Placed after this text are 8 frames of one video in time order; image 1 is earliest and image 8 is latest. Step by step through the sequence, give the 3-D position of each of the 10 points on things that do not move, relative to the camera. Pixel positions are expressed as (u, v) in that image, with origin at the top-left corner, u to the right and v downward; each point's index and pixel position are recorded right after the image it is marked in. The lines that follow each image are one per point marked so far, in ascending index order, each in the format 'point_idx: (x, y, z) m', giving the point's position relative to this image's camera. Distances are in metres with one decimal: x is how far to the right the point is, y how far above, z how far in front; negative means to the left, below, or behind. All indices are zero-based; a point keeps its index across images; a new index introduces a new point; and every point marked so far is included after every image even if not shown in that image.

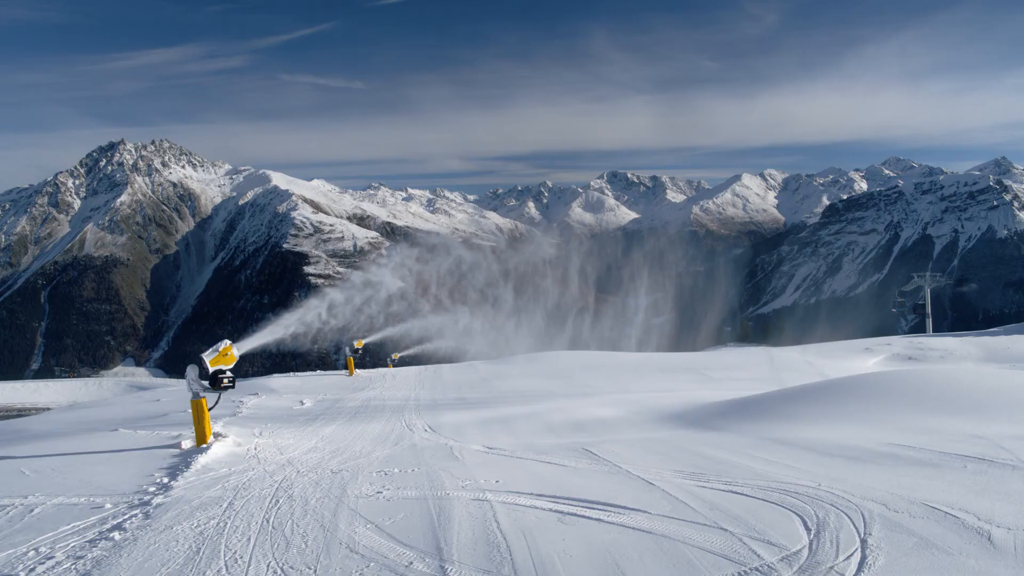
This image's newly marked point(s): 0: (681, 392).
0: (+3.5, -2.2, +13.5) m
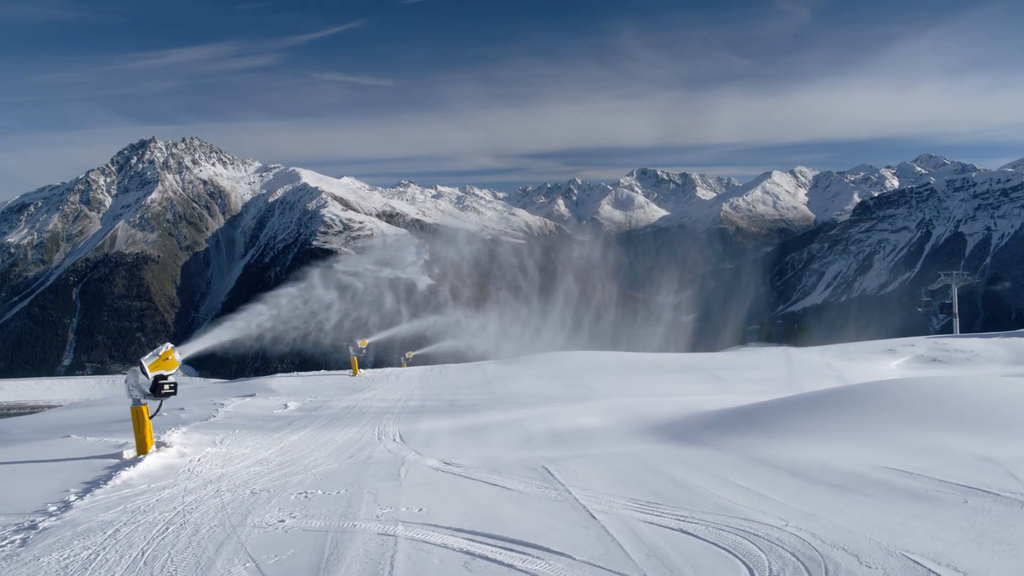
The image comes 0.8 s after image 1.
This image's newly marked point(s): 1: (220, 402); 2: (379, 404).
0: (+3.4, -2.2, +12.9) m
1: (-5.2, -2.1, +11.8) m
2: (-2.2, -2.0, +11.2) m
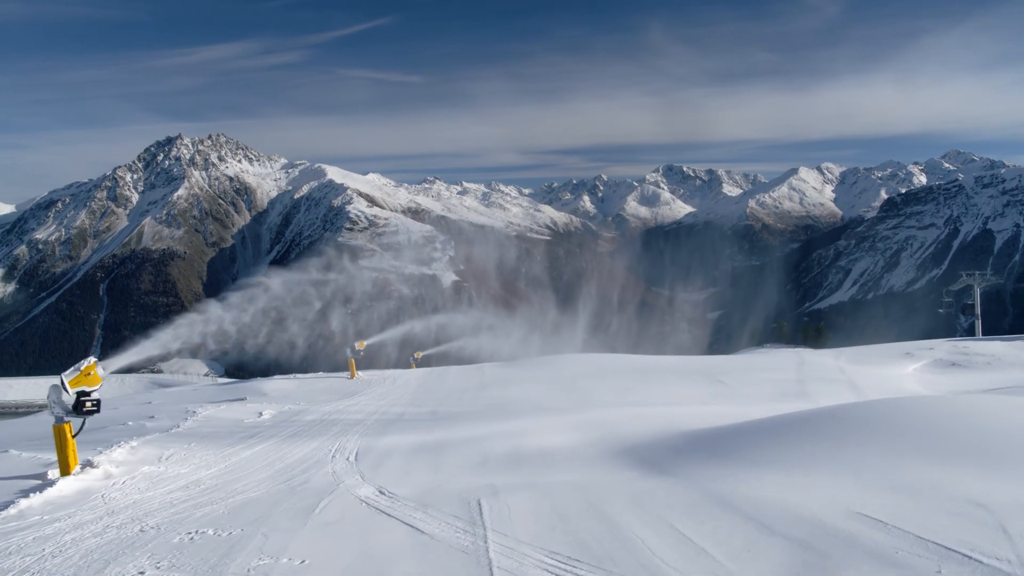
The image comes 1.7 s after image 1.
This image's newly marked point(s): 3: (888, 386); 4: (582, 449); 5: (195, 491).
0: (+3.2, -2.3, +12.3) m
1: (-5.5, -2.1, +11.4) m
2: (-2.5, -2.0, +10.8) m
3: (+9.6, -2.5, +17.1) m
4: (+0.7, -1.6, +6.5) m
5: (-2.5, -1.6, +5.3) m
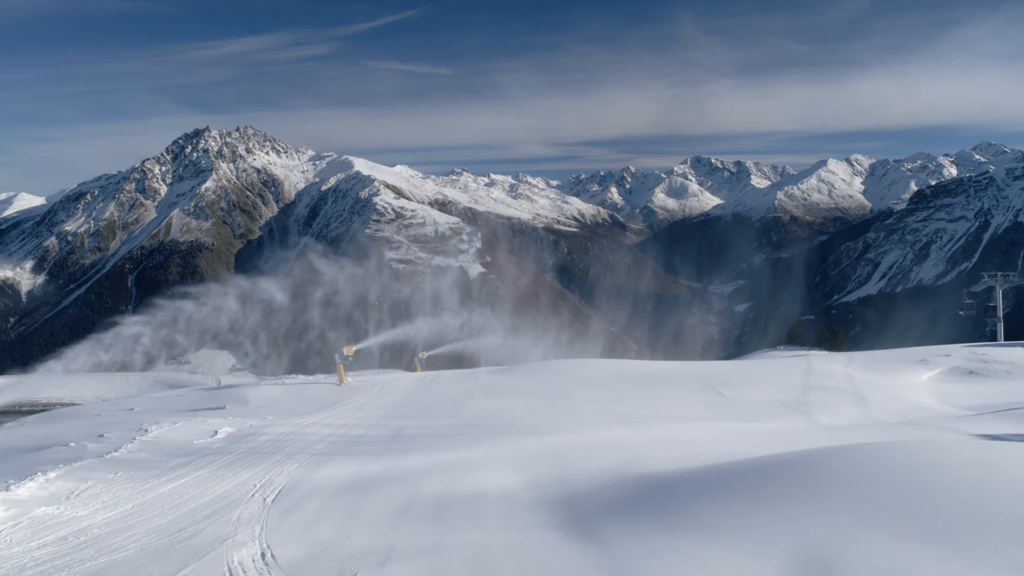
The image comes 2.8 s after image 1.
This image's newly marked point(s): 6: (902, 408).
0: (+2.7, -2.4, +11.6) m
1: (-6.0, -2.3, +11.0) m
2: (-3.0, -2.2, +10.2) m
3: (+9.3, -2.7, +16.2) m
4: (0.0, -1.8, +5.8) m
5: (-3.2, -1.9, +4.8) m
6: (+8.7, -2.7, +14.8) m
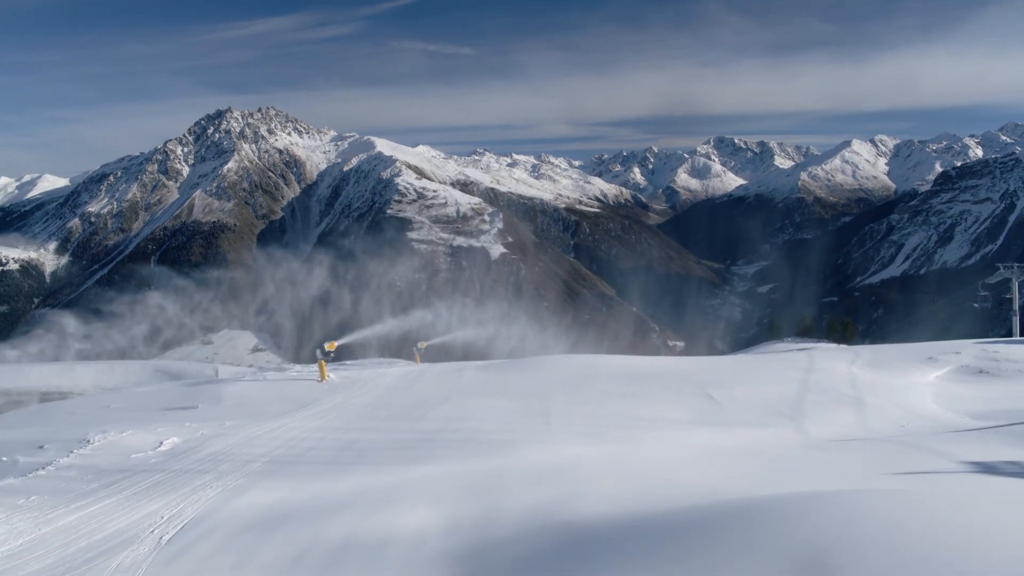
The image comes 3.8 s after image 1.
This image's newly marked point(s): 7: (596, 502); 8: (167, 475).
0: (+2.2, -2.5, +11.0) m
1: (-6.5, -2.3, +10.6) m
2: (-3.6, -2.3, +9.7) m
3: (+8.9, -2.7, +15.5) m
4: (-0.7, -2.0, +5.3) m
5: (-3.9, -2.1, +4.3) m
6: (+8.3, -2.7, +14.0) m
7: (+0.8, -2.0, +6.2) m
8: (-4.3, -2.3, +8.2) m
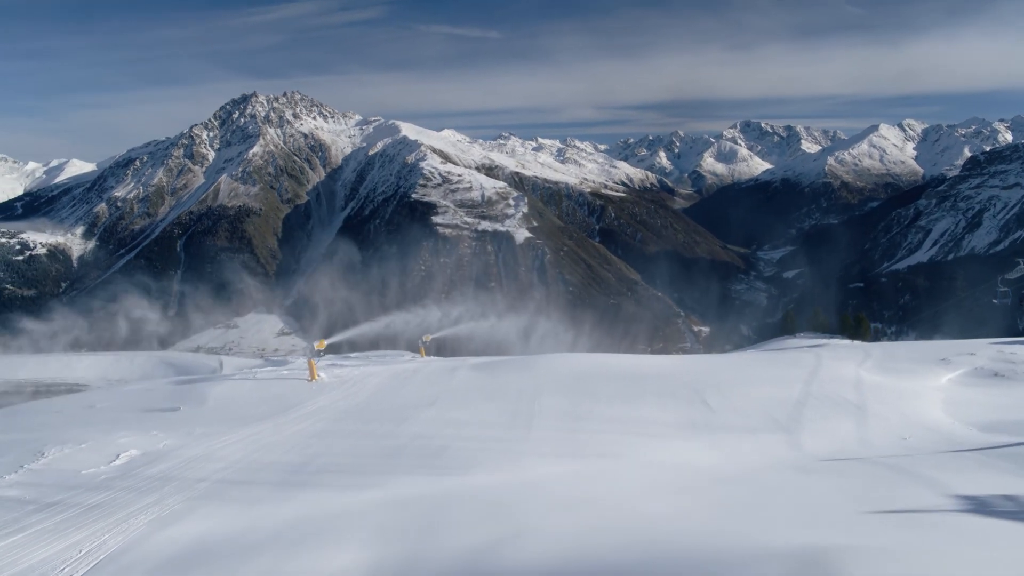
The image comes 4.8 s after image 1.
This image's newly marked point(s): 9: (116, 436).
0: (+1.8, -2.6, +10.4) m
1: (-6.9, -2.4, +10.3) m
2: (-4.0, -2.4, +9.4) m
3: (+8.6, -2.7, +14.8) m
4: (-1.2, -2.2, +4.8) m
5: (-4.5, -2.3, +3.9) m
6: (+7.9, -2.8, +13.3) m
7: (+0.2, -2.2, +5.8) m
8: (-4.7, -2.4, +7.9) m
9: (-6.6, -2.4, +11.1) m
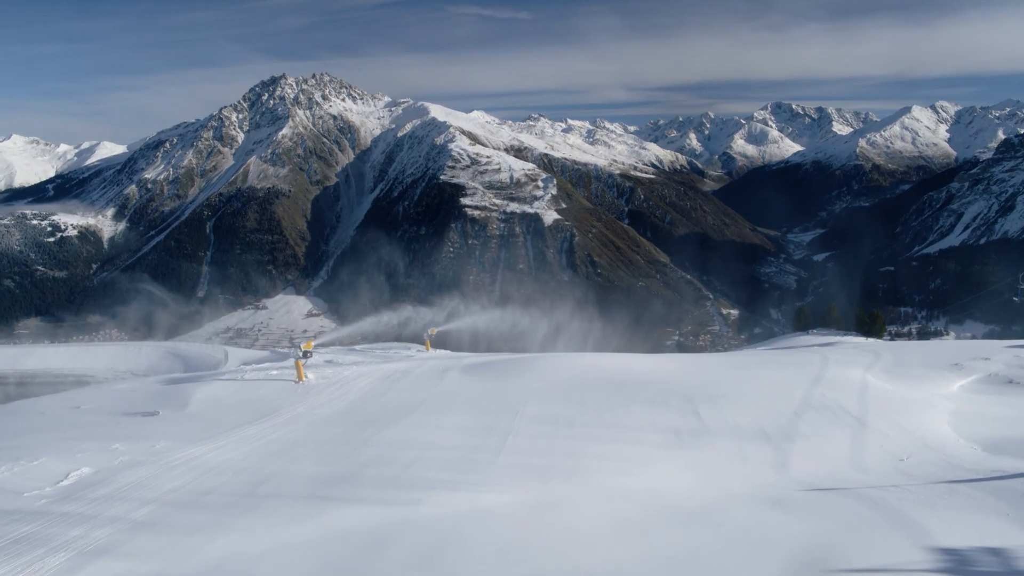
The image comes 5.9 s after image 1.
0: (+1.3, -2.8, +9.9) m
1: (-7.4, -2.6, +10.0) m
2: (-4.6, -2.6, +9.0) m
3: (+8.2, -2.9, +14.1) m
4: (-1.9, -2.5, +4.4) m
5: (-5.2, -2.6, +3.6) m
6: (+7.5, -3.0, +12.6) m
7: (-0.4, -2.5, +5.3) m
8: (-5.3, -2.7, +7.5) m
9: (-7.0, -2.6, +10.8) m
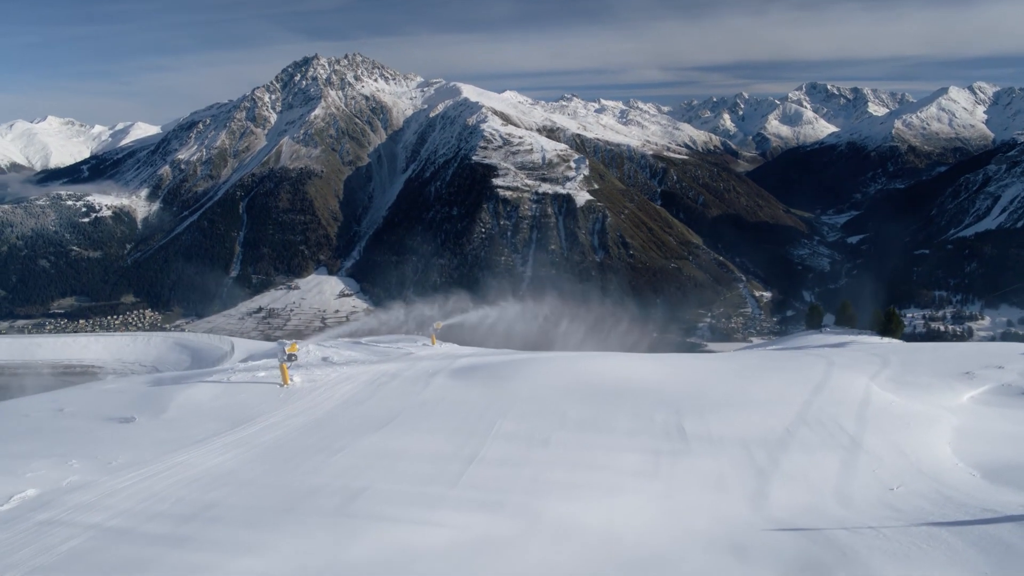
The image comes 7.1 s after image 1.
0: (+0.7, -3.1, +9.5) m
1: (-8.0, -2.8, +9.9) m
2: (-5.2, -2.9, +8.8) m
3: (+7.7, -3.1, +13.3) m
4: (-2.7, -3.0, +4.0) m
5: (-6.0, -3.0, +3.4) m
6: (+7.0, -3.2, +12.0) m
7: (-1.2, -2.9, +4.9) m
8: (-6.0, -3.0, +7.3) m
9: (-7.6, -2.8, +10.7) m
